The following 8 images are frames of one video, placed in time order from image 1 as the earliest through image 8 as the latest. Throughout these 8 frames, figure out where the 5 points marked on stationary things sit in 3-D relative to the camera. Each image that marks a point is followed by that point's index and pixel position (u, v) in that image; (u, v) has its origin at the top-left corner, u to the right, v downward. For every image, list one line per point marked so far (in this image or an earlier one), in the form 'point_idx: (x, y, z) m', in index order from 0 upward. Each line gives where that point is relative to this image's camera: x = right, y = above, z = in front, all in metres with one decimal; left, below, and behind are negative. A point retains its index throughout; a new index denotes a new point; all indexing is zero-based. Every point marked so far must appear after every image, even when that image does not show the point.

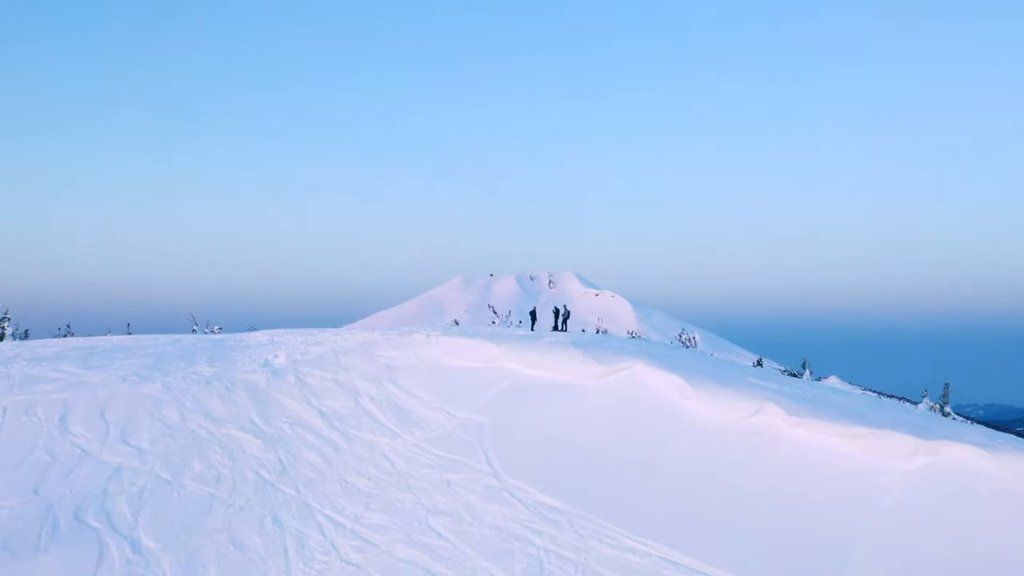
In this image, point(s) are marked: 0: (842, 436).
0: (+3.9, -1.7, +7.1) m
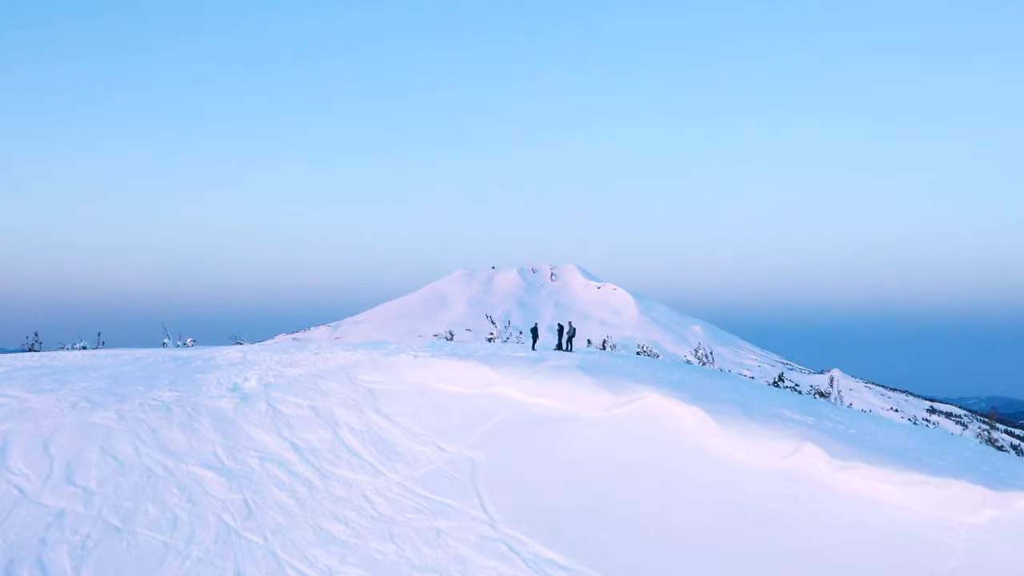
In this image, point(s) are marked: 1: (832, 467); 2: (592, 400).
0: (+3.8, -1.9, +6.1) m
1: (+3.3, -1.8, +6.3) m
2: (+1.0, -1.4, +7.4) m
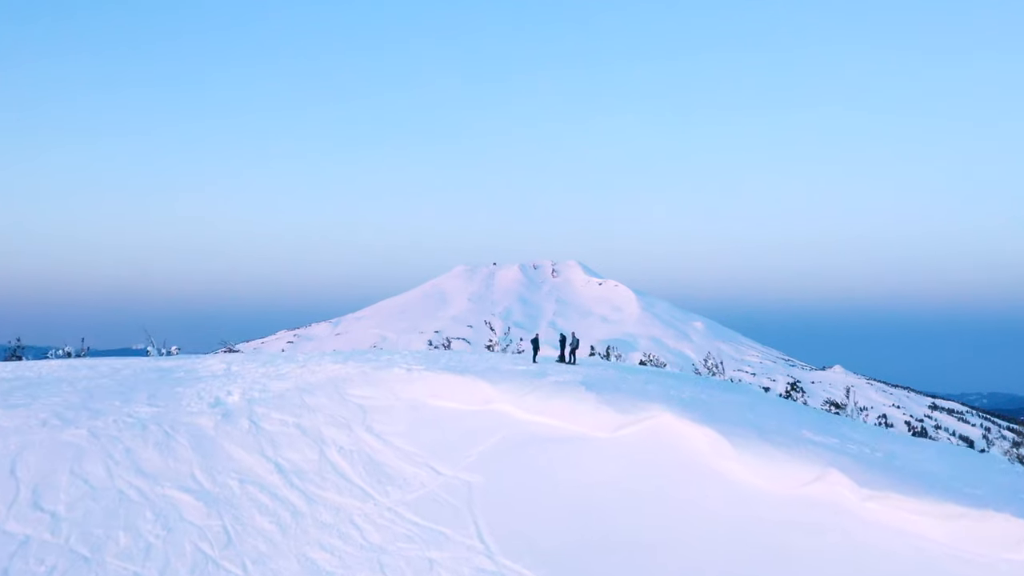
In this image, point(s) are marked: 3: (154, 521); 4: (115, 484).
0: (+3.8, -2.0, +5.6) m
1: (+3.3, -2.0, +5.8) m
2: (+1.0, -1.5, +6.9) m
3: (-3.7, -2.4, +6.2) m
4: (-4.3, -2.1, +6.6) m
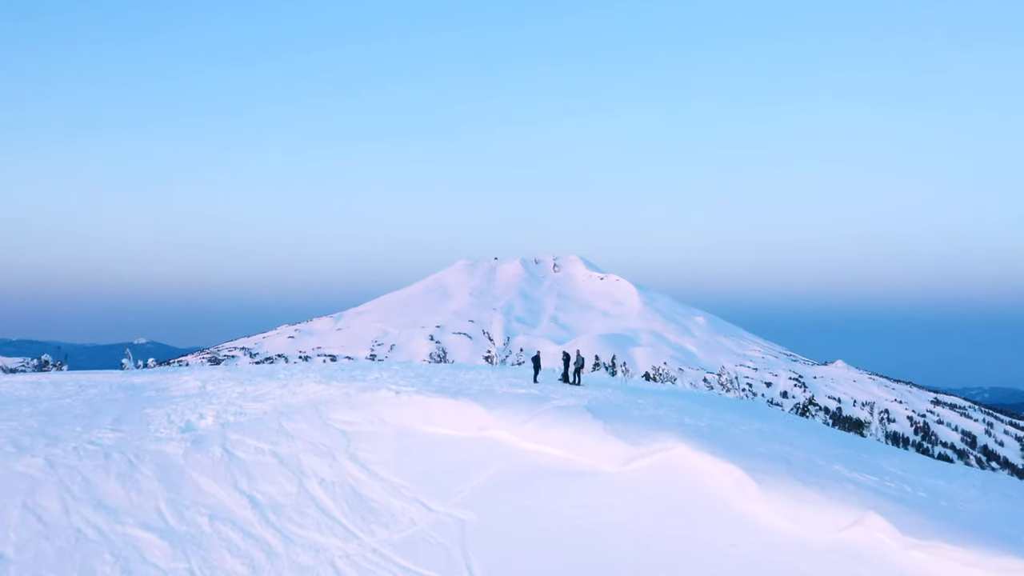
0: (+3.8, -2.2, +4.9) m
1: (+3.3, -2.2, +5.1) m
2: (+1.0, -1.7, +6.3) m
3: (-3.7, -2.6, +5.6) m
4: (-4.3, -2.3, +6.0) m
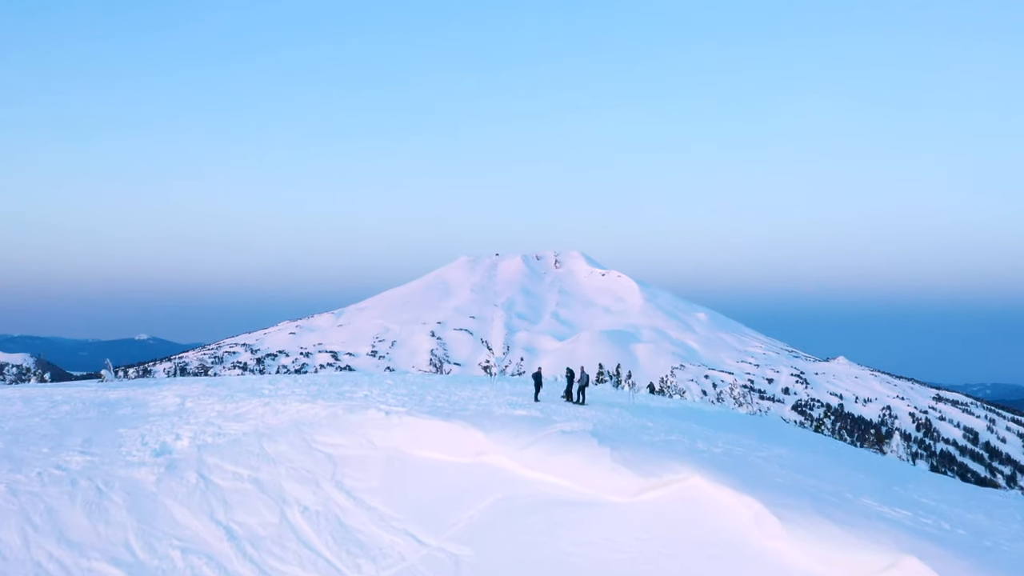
0: (+3.8, -2.4, +4.4) m
1: (+3.3, -2.3, +4.6) m
2: (+1.0, -1.8, +5.8) m
3: (-3.7, -2.7, +5.1) m
4: (-4.3, -2.4, +5.5) m
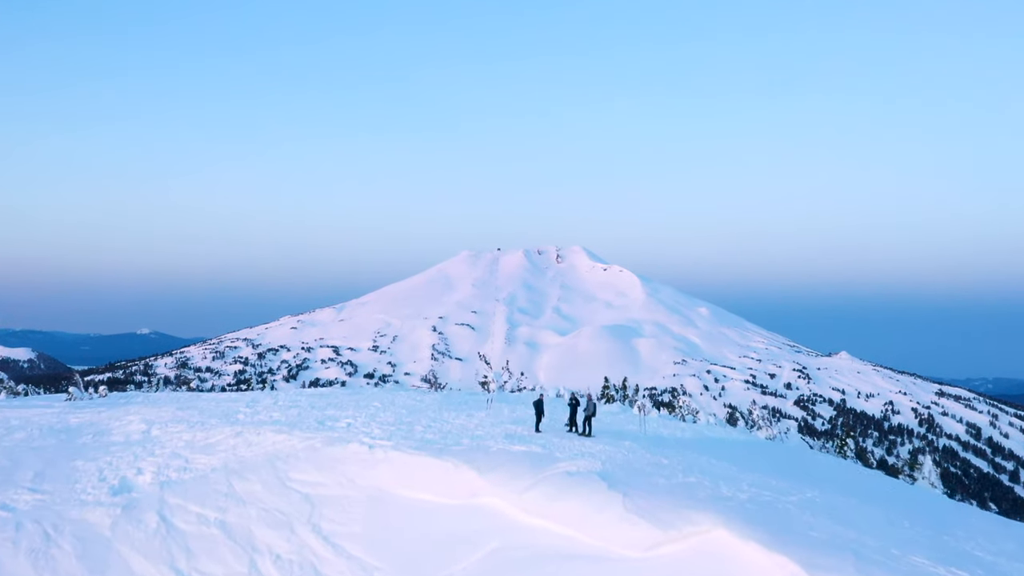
0: (+3.8, -2.6, +3.8) m
1: (+3.2, -2.5, +3.9) m
2: (+0.9, -2.0, +5.1) m
3: (-3.7, -2.9, +4.5) m
4: (-4.4, -2.6, +4.8) m
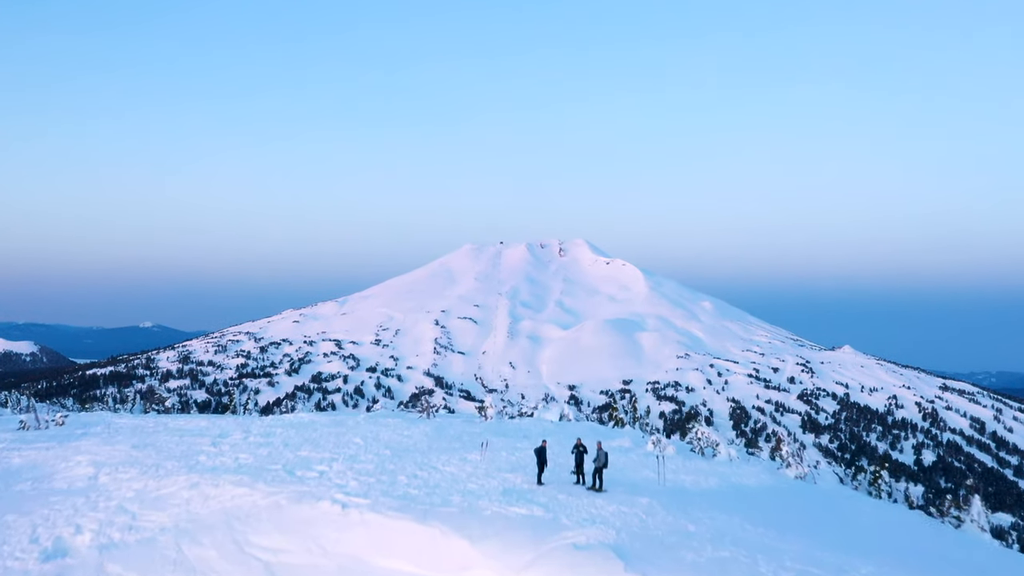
0: (+3.7, -2.9, +2.9) m
1: (+3.2, -2.8, +3.1) m
2: (+0.9, -2.3, +4.3) m
3: (-3.8, -3.2, +3.7) m
4: (-4.4, -2.9, +4.0) m
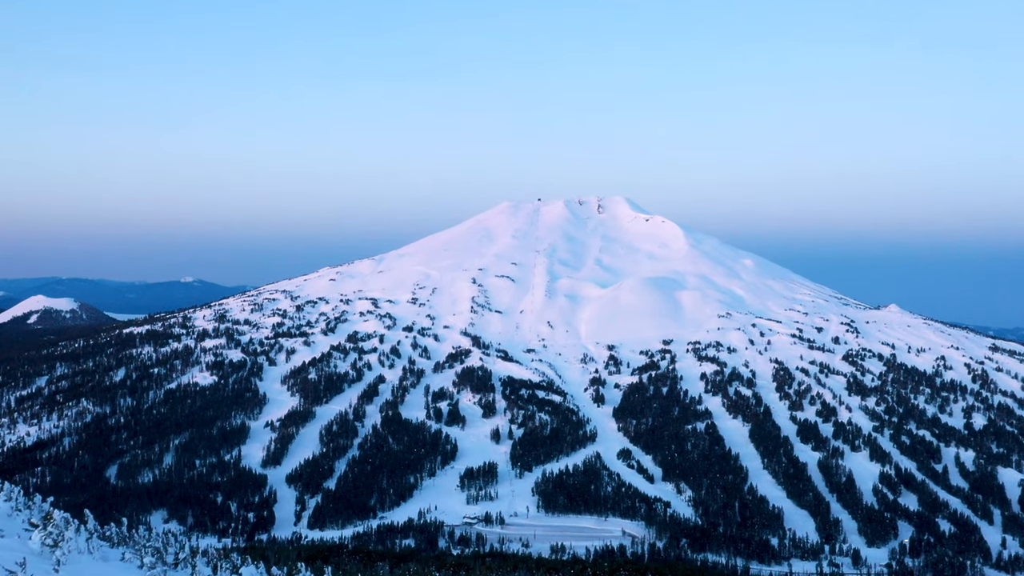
0: (+4.5, -3.7, -4.1) m
1: (+4.0, -3.6, -3.8) m
2: (+1.7, -3.0, -2.6) m
3: (-3.0, -3.9, -2.8) m
4: (-3.6, -3.6, -2.5) m
